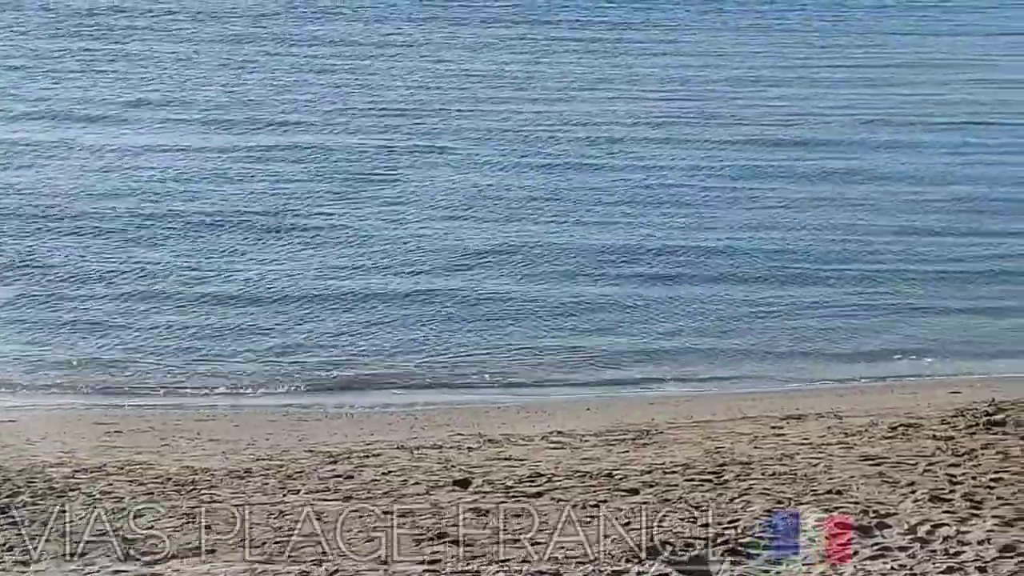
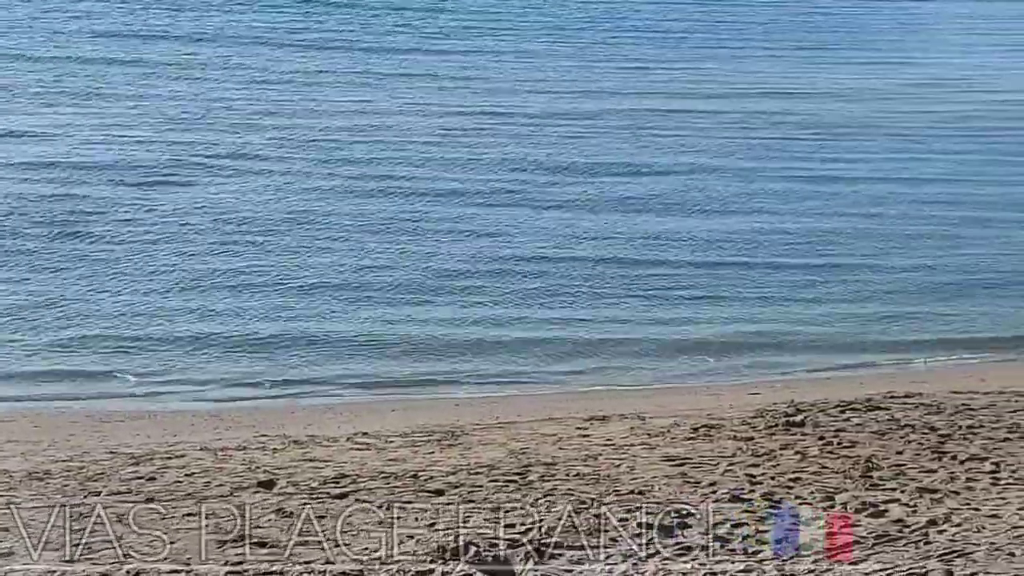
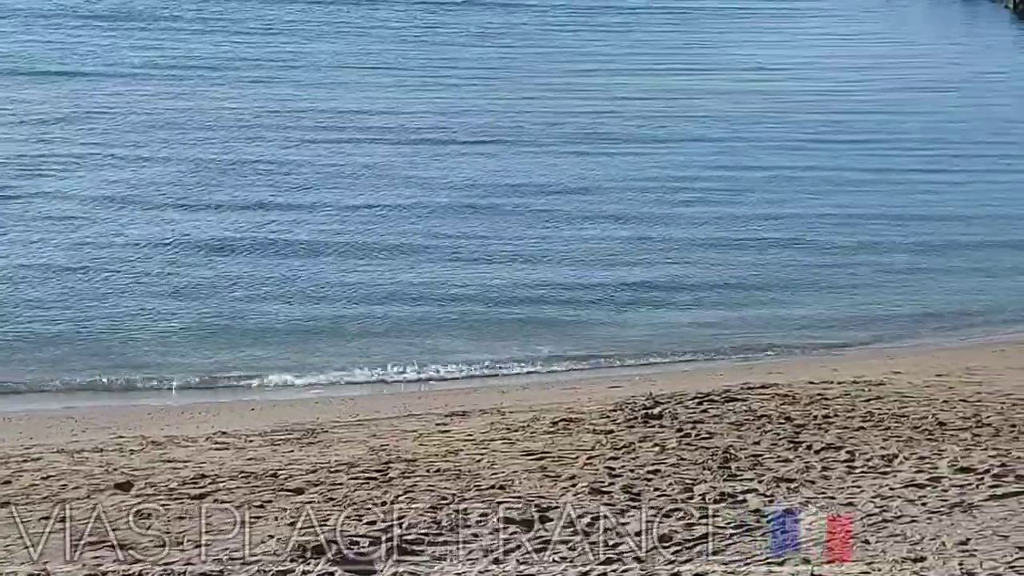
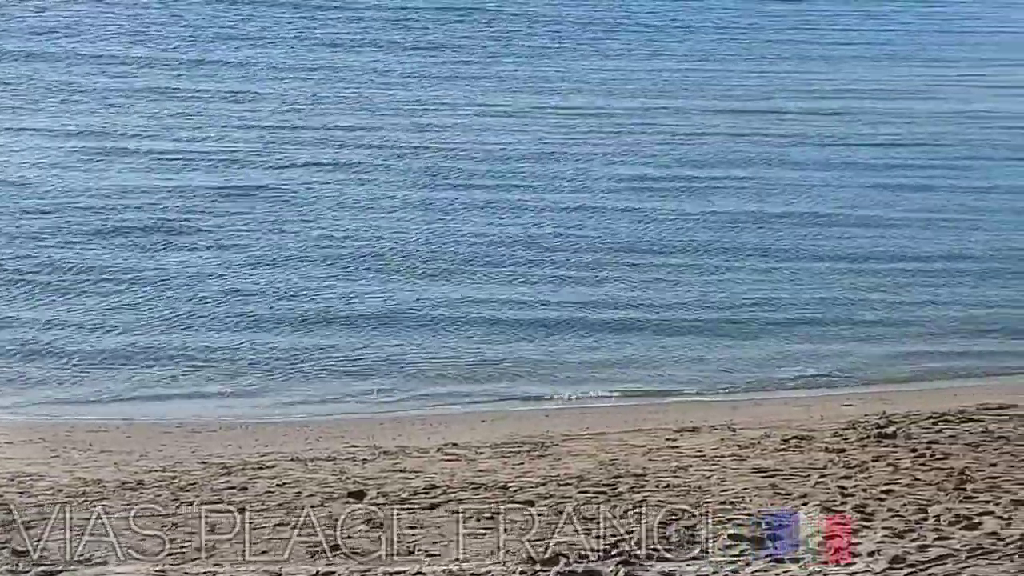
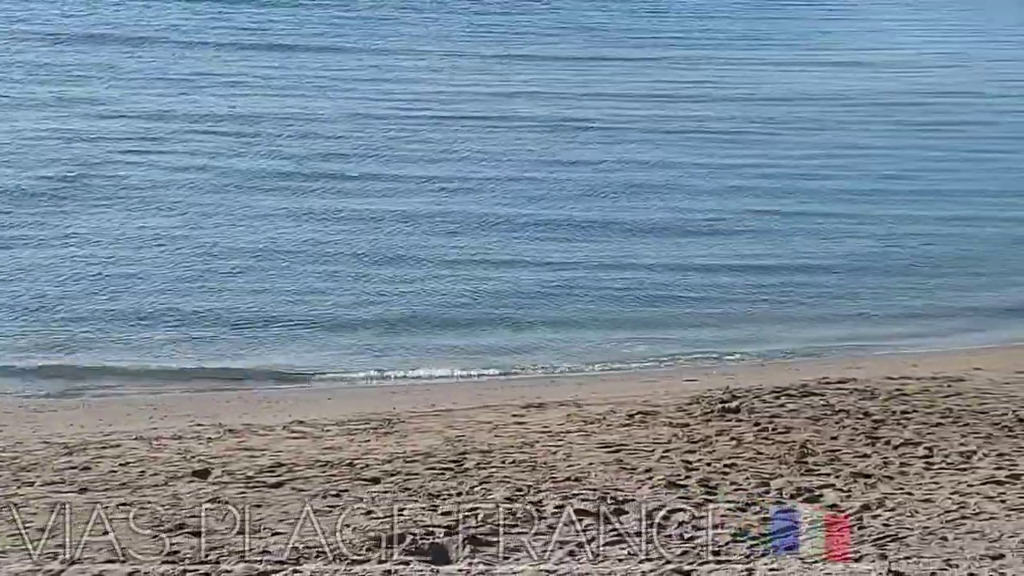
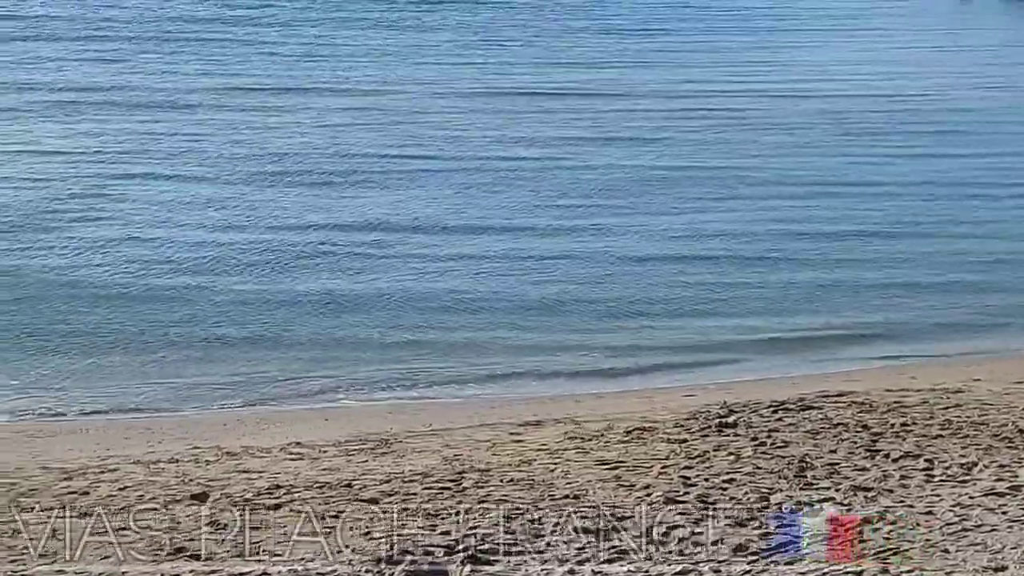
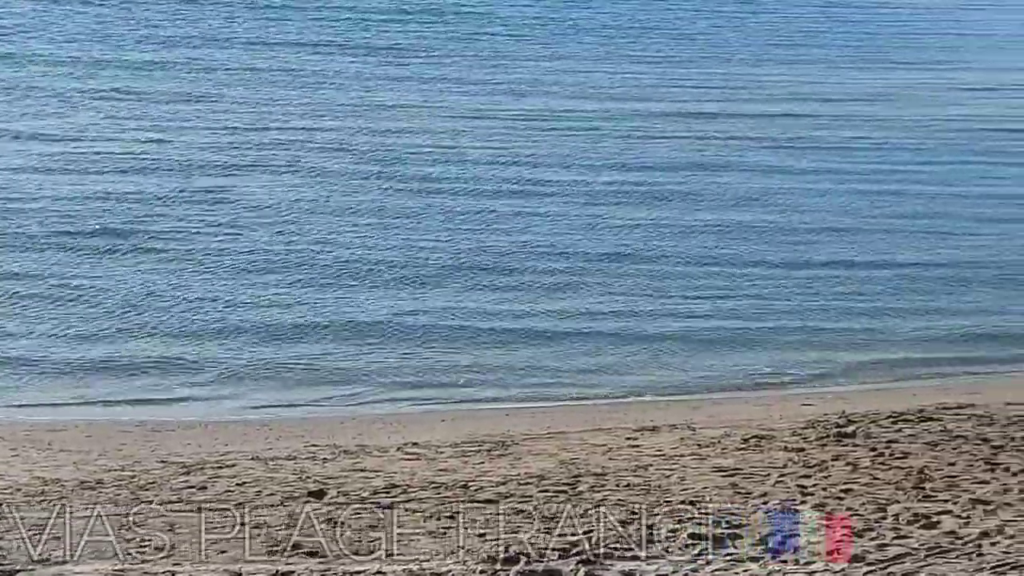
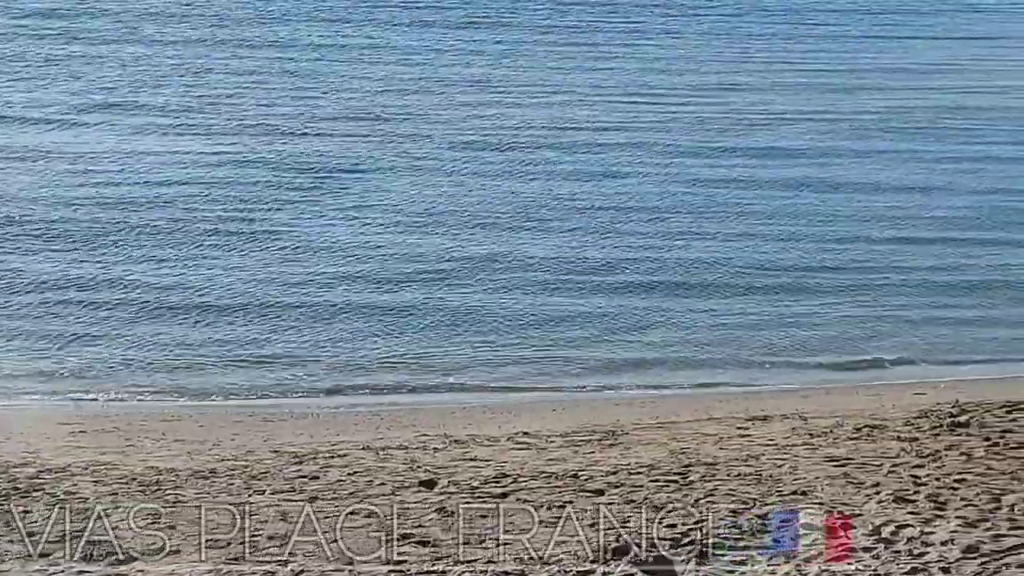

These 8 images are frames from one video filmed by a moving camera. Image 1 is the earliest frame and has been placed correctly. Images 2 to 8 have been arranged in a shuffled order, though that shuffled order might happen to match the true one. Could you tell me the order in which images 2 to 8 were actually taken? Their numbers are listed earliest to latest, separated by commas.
8, 4, 7, 2, 5, 3, 6
